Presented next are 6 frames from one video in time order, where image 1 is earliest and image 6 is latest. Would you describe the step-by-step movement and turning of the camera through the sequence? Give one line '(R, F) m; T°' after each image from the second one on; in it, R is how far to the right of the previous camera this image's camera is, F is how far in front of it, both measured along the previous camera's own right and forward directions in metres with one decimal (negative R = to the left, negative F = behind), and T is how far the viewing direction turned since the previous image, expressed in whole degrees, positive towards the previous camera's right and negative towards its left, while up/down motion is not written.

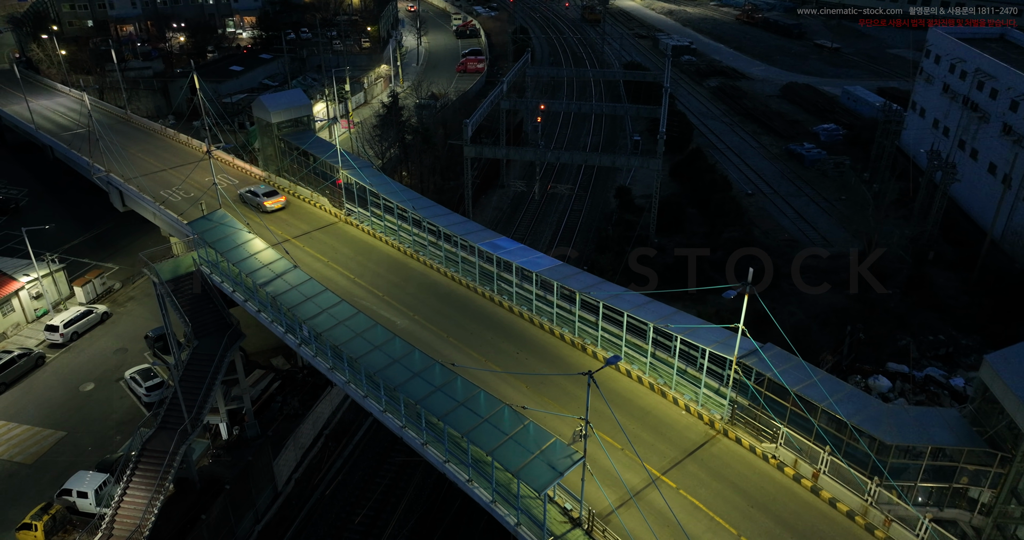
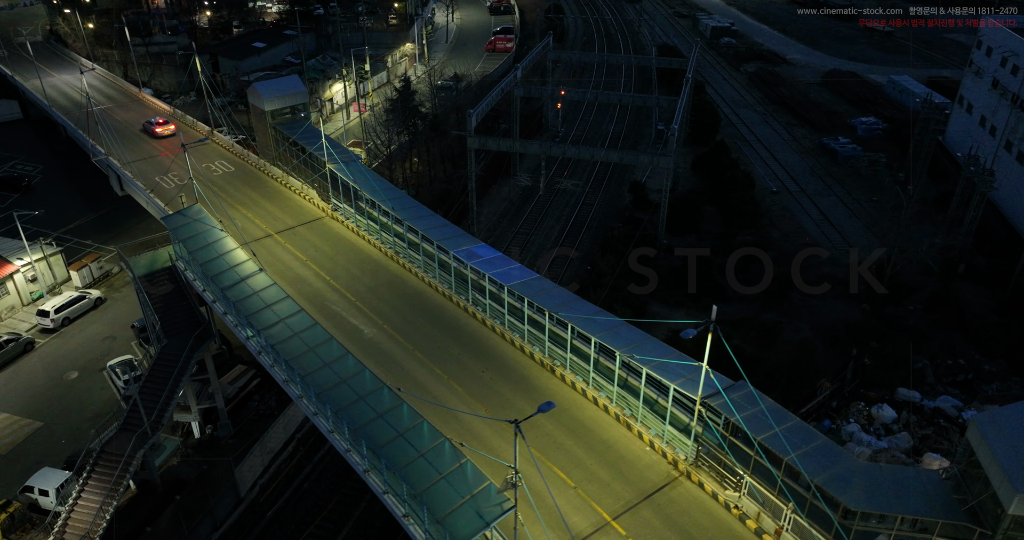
(+2.6, +1.6) m; -3°
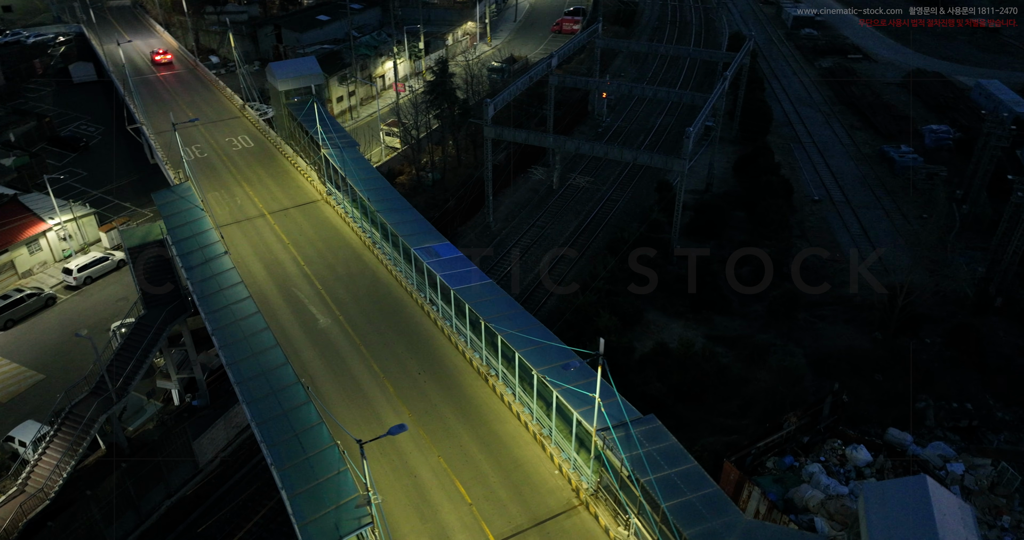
(+5.0, +0.7) m; -7°
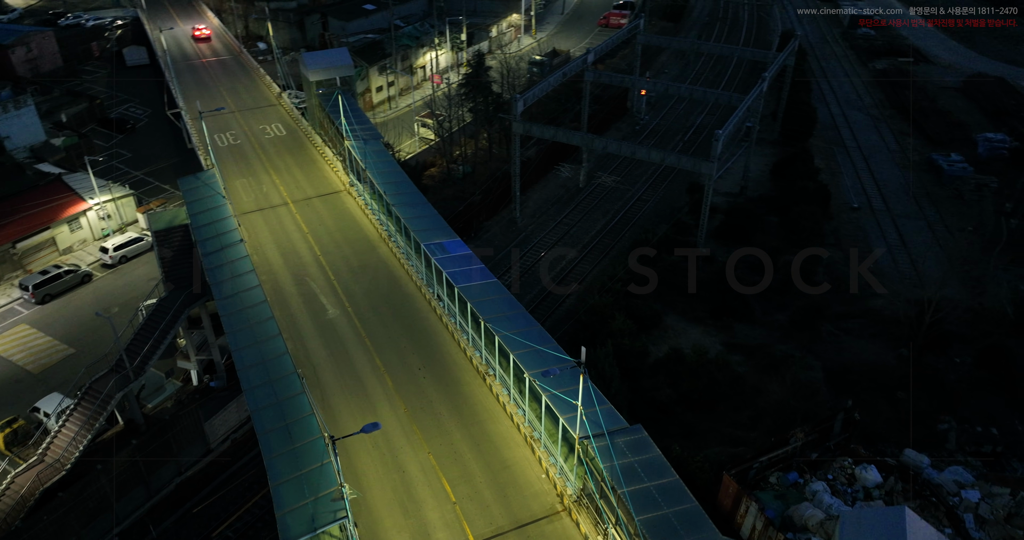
(+1.6, +0.1) m; -4°
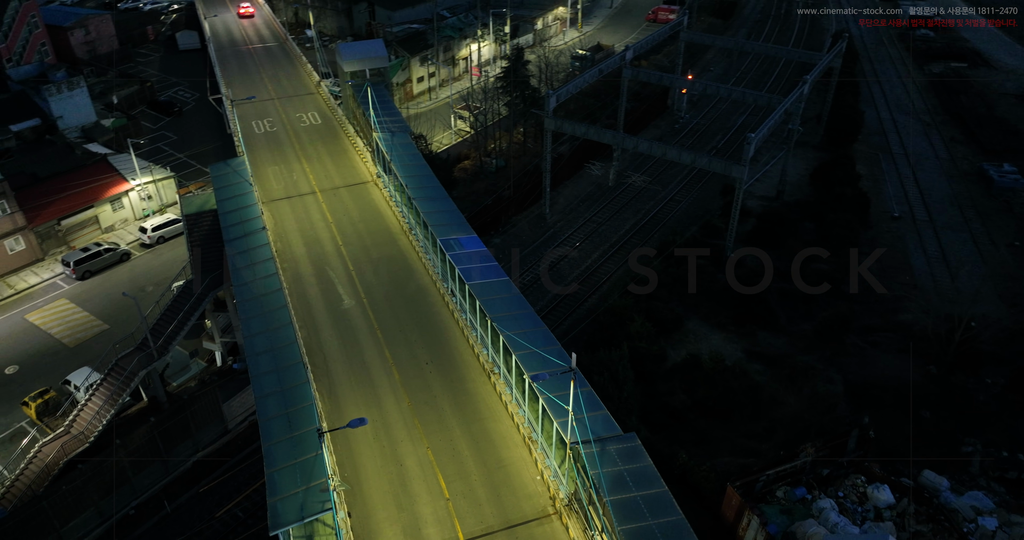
(+1.2, 0.0) m; -4°
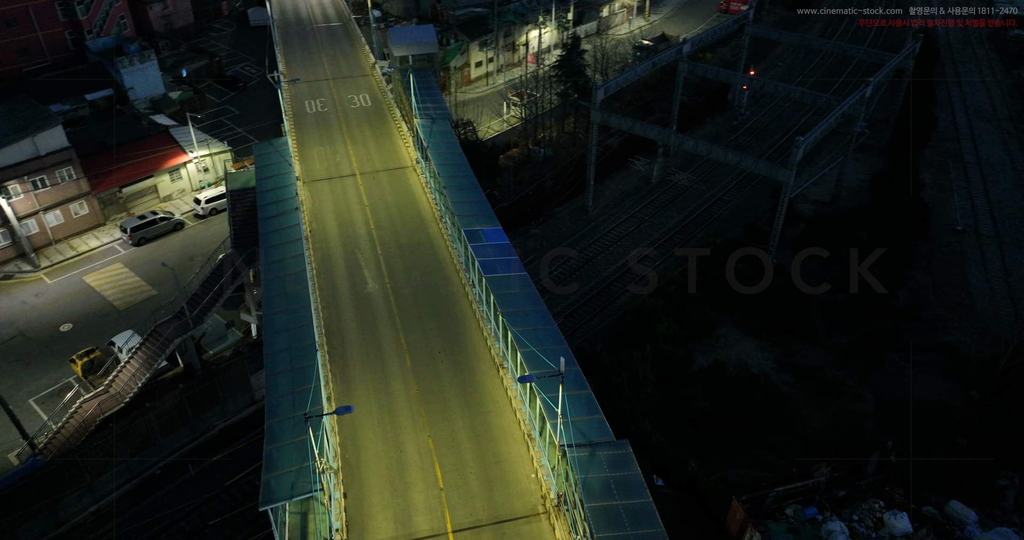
(+1.7, +0.1) m; -5°
